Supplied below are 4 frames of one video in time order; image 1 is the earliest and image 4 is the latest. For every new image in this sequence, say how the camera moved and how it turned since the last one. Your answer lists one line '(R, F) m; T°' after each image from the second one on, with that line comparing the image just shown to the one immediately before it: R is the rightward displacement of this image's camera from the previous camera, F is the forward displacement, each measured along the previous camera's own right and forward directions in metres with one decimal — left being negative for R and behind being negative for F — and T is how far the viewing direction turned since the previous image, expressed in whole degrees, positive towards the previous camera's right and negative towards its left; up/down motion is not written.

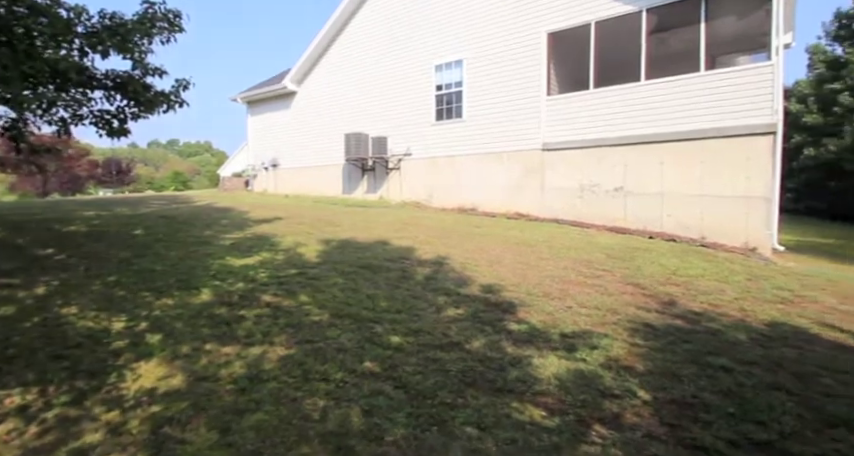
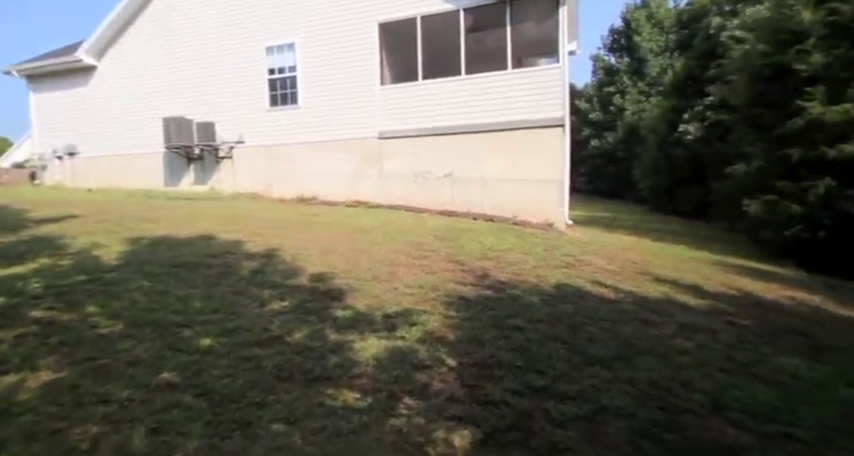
(+0.1, 0.0) m; +18°
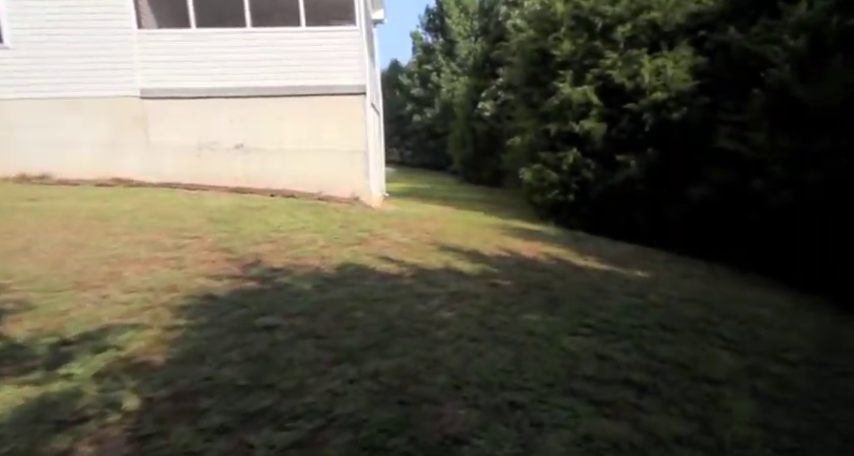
(+0.8, +0.7) m; +19°
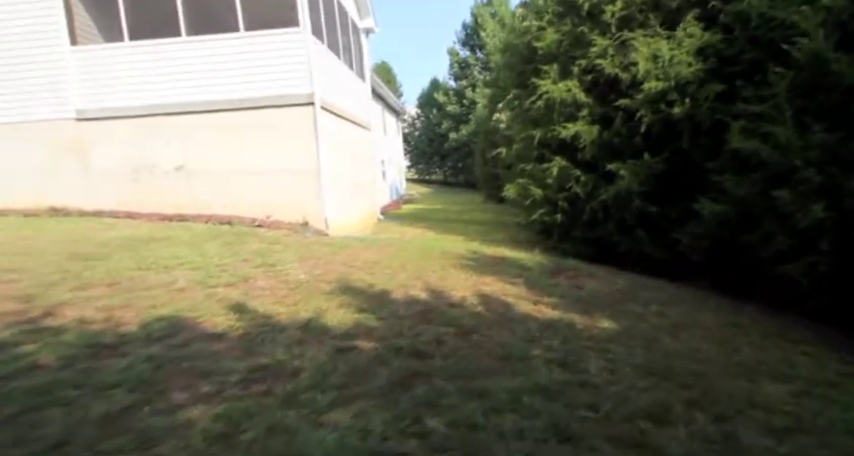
(+1.7, +1.9) m; -9°
